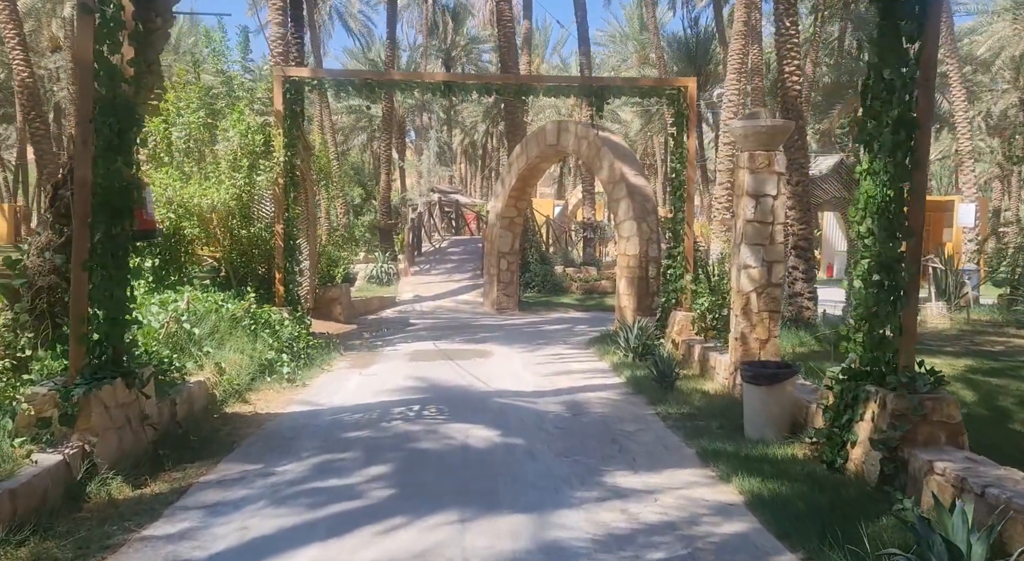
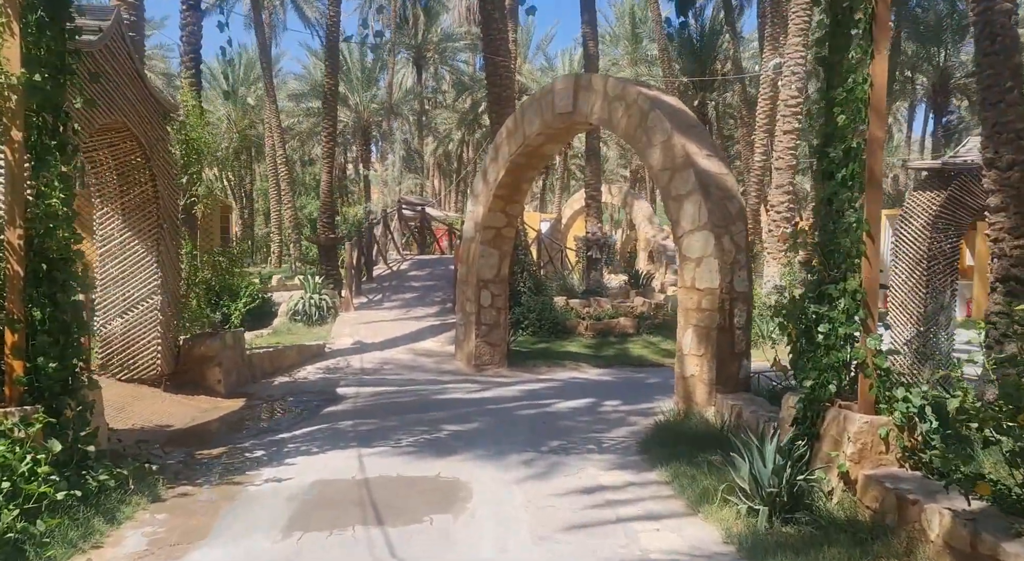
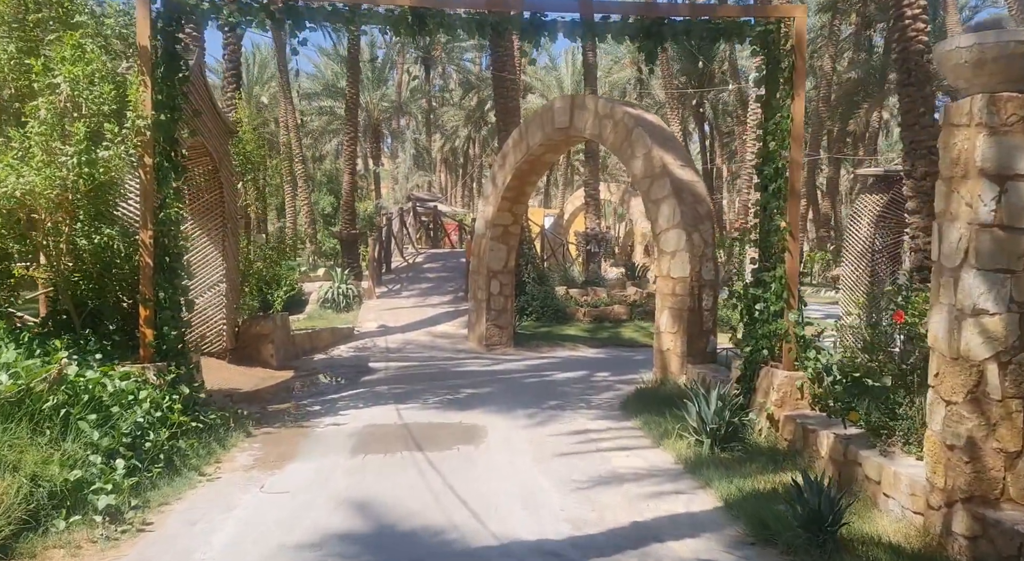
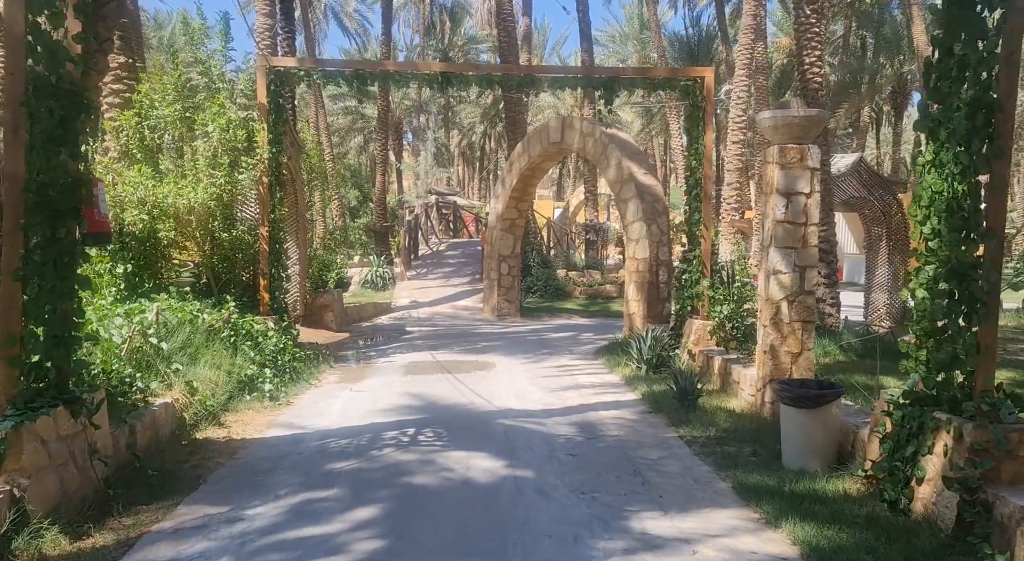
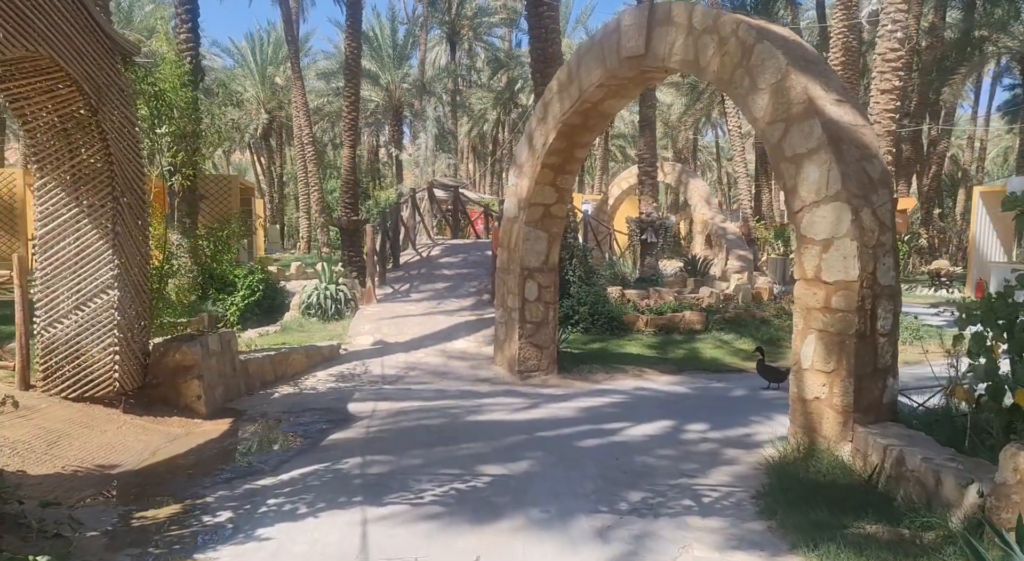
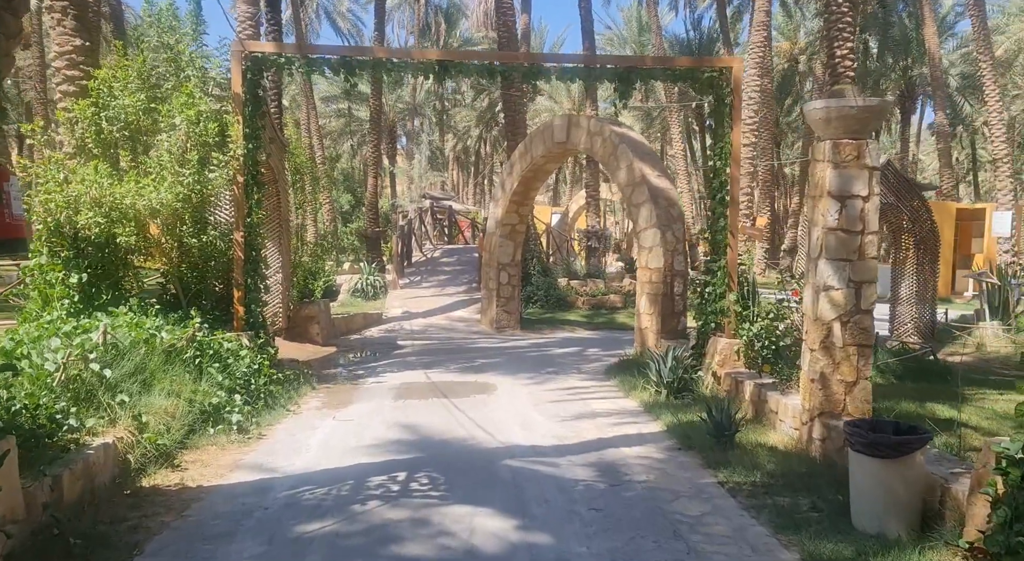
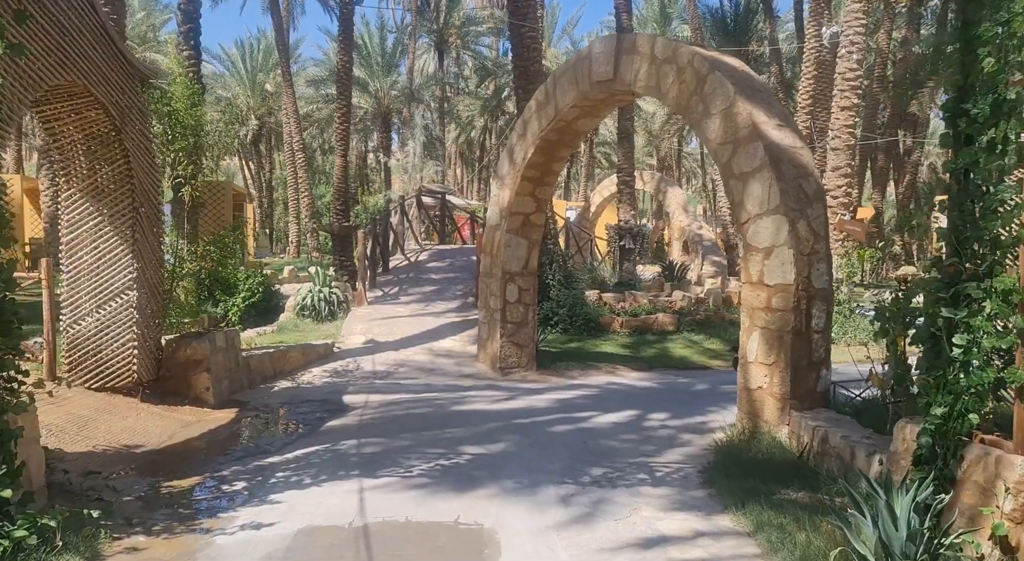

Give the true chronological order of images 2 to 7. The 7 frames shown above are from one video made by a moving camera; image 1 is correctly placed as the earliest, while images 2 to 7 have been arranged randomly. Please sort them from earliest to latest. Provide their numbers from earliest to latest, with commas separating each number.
4, 6, 3, 2, 7, 5
